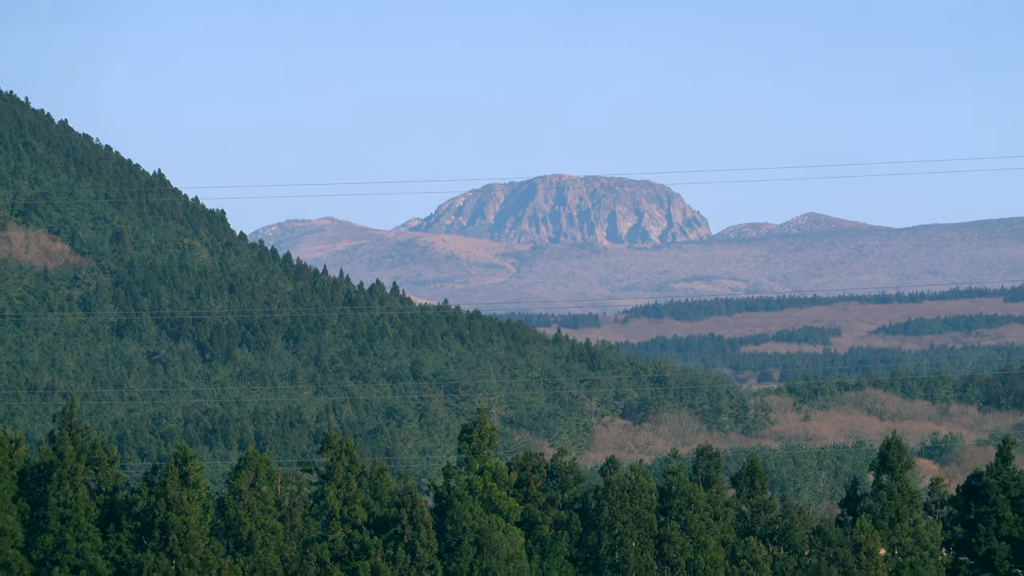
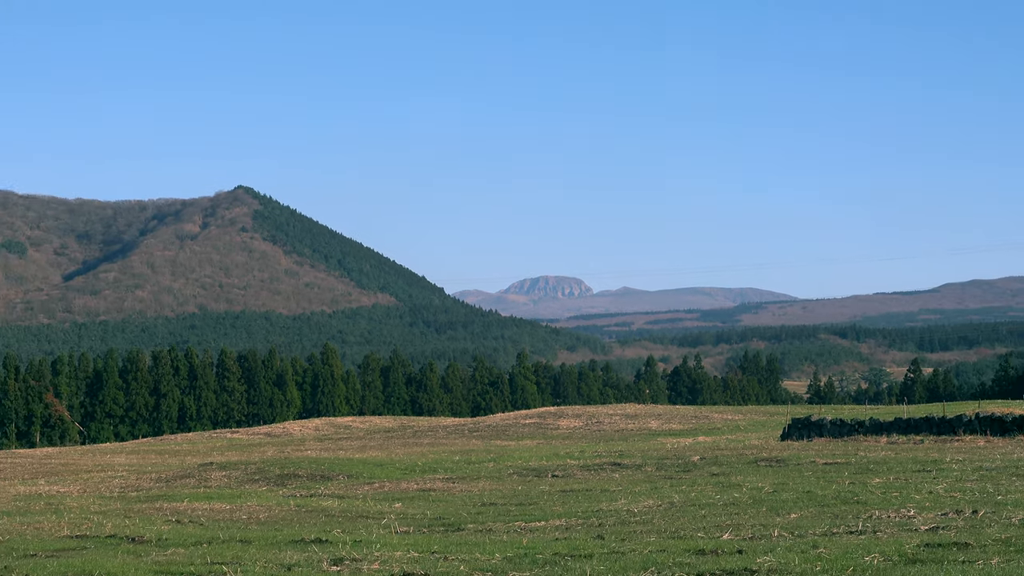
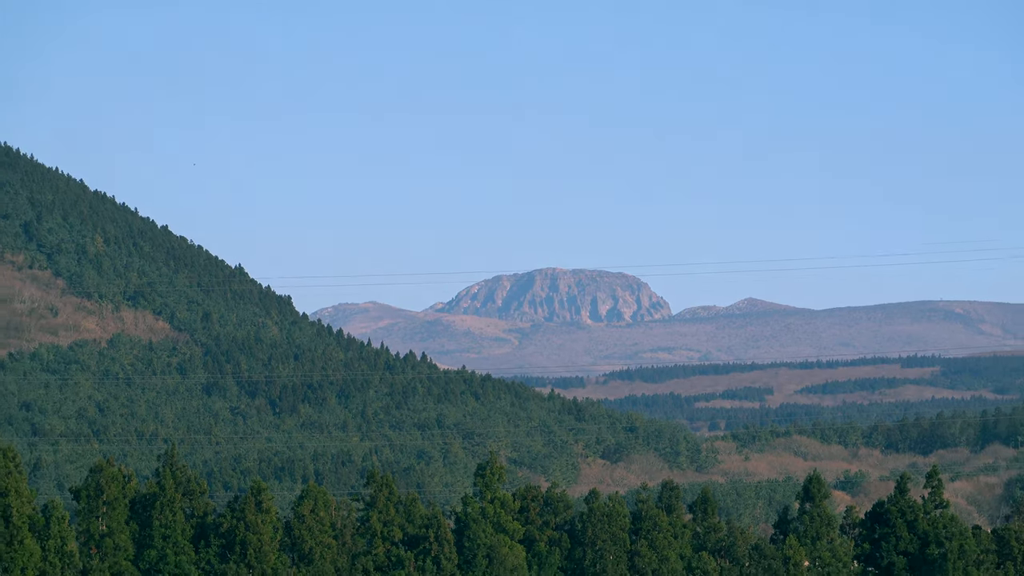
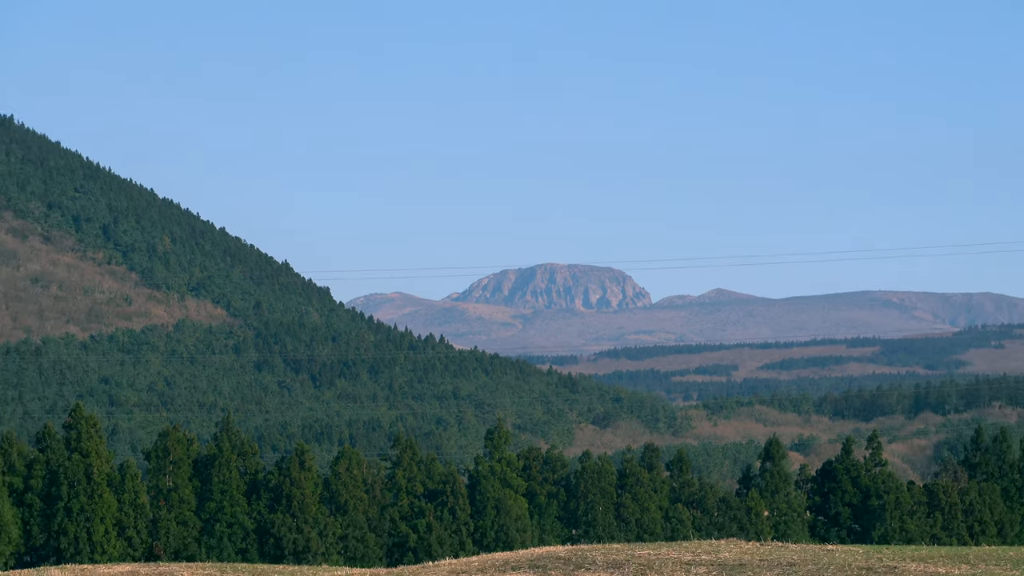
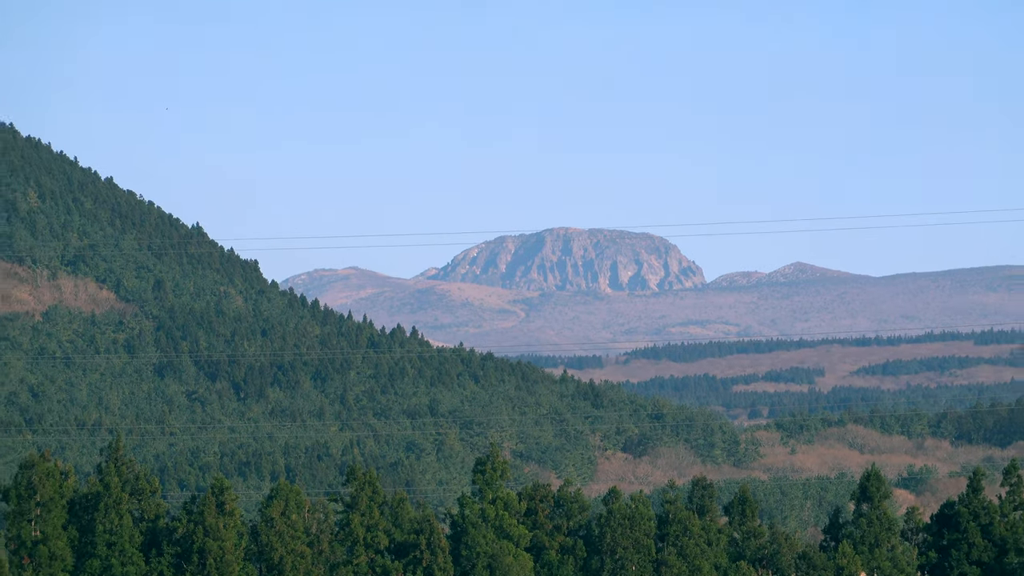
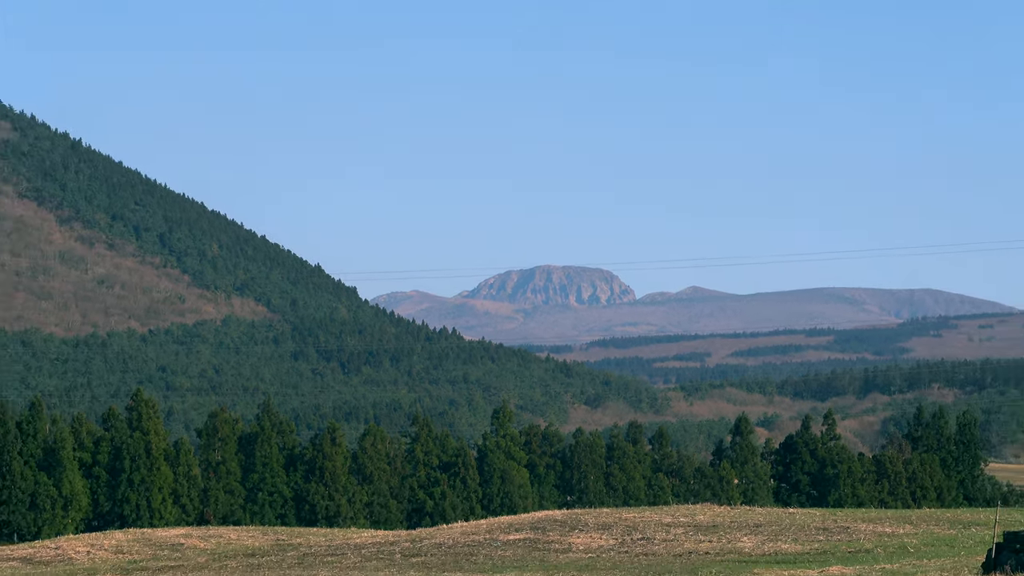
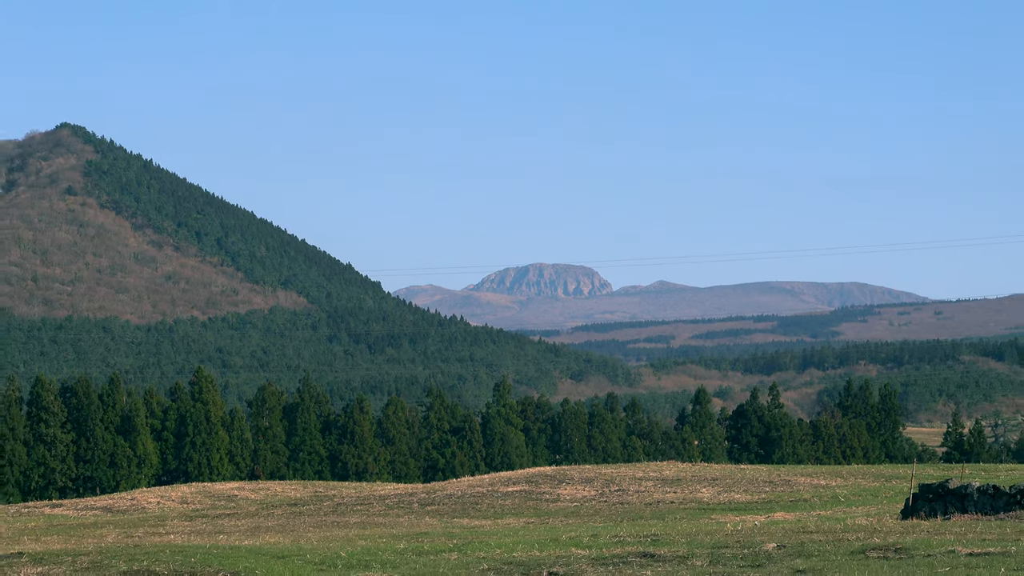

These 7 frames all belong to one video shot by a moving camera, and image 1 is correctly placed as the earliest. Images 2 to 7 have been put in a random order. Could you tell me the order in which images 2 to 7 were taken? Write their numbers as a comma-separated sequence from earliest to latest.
5, 3, 4, 6, 7, 2
